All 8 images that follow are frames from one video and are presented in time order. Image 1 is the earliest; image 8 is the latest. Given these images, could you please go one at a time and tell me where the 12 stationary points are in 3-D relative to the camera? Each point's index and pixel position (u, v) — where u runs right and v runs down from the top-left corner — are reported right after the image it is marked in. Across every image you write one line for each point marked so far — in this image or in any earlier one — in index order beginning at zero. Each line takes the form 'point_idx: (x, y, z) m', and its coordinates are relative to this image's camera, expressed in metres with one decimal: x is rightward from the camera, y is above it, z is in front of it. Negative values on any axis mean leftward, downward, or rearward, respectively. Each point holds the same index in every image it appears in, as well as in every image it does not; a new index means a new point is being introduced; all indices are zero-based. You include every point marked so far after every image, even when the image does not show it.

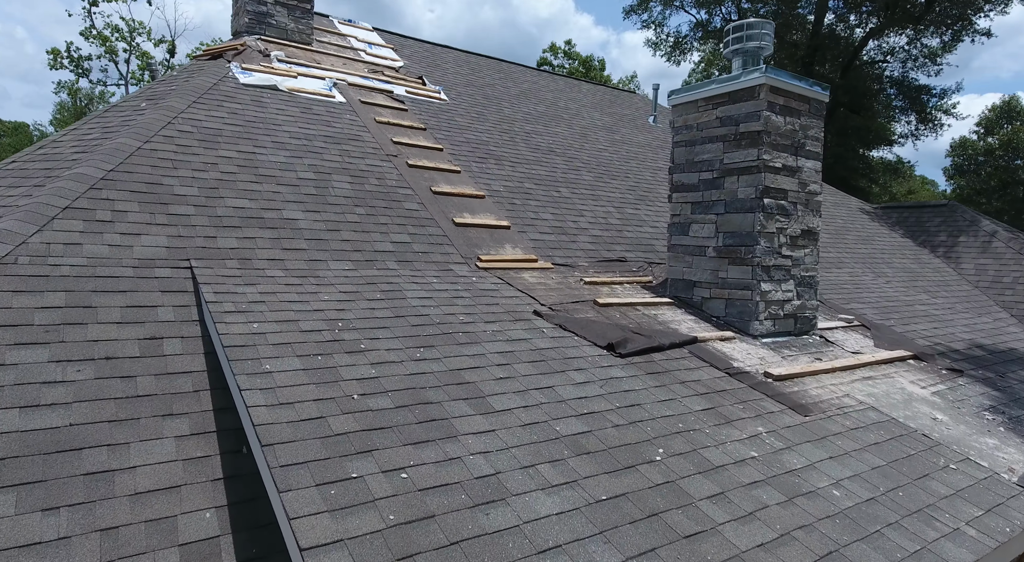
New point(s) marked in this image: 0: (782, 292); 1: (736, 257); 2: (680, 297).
0: (+2.6, -0.1, +6.2) m
1: (+2.1, +0.2, +6.1) m
2: (+1.8, -0.2, +6.6) m
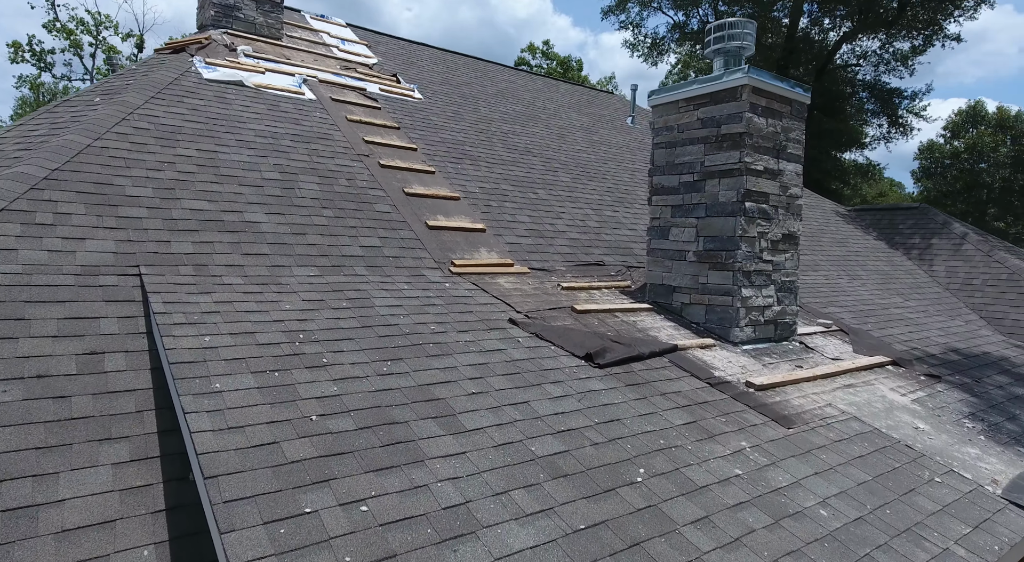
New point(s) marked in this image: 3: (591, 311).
0: (+2.4, -0.2, +6.0) m
1: (+1.9, +0.2, +5.9) m
2: (+1.5, -0.2, +6.4) m
3: (+0.7, -0.3, +5.7) m
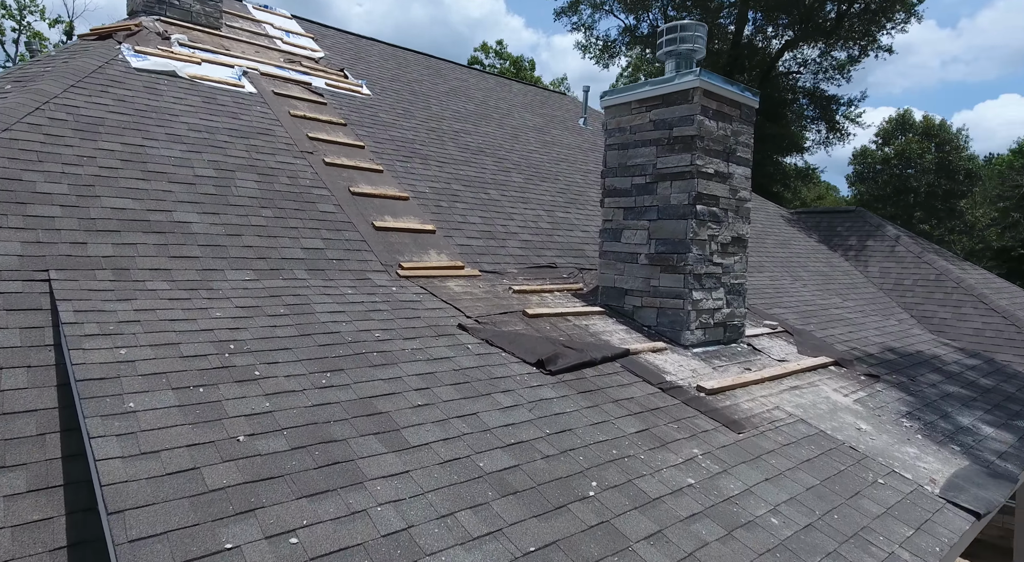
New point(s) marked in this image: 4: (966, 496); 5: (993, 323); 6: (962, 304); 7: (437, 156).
0: (+1.9, -0.2, +6.0) m
1: (+1.5, +0.1, +5.9) m
2: (+1.0, -0.3, +6.4) m
3: (+0.3, -0.3, +5.6) m
4: (+3.1, -1.4, +4.3) m
5: (+8.8, -0.7, +11.7) m
6: (+8.7, -0.4, +12.4) m
7: (-1.0, +1.7, +8.8) m
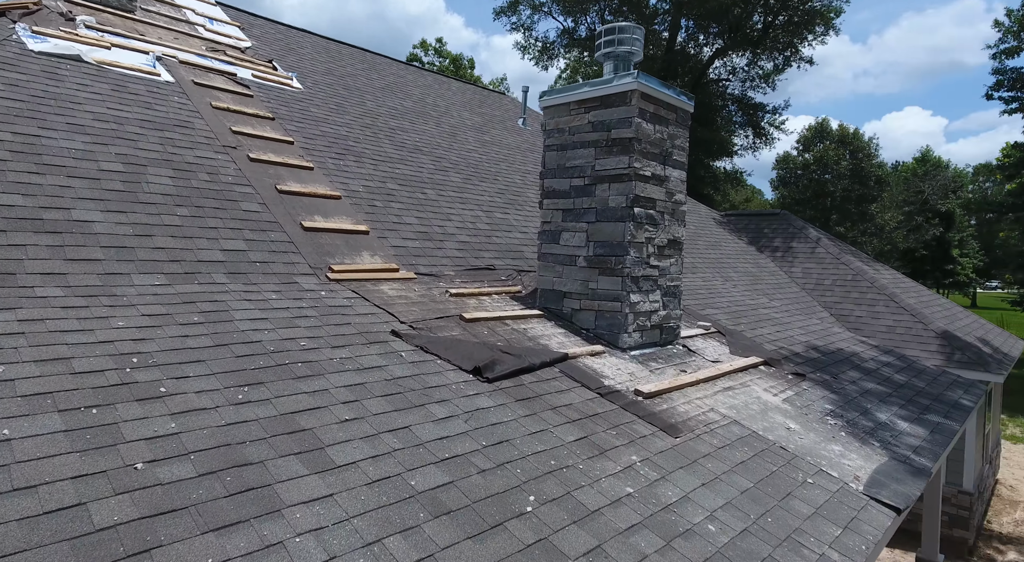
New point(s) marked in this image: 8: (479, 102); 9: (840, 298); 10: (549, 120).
0: (+1.3, -0.2, +6.1) m
1: (+0.9, +0.1, +5.9) m
2: (+0.4, -0.3, +6.3) m
3: (-0.3, -0.3, +5.4) m
4: (+2.6, -1.5, +4.4) m
5: (+7.6, -0.8, +12.4) m
6: (+7.5, -0.4, +13.0) m
7: (-1.9, +1.7, +8.5) m
8: (-0.7, +3.8, +13.6) m
9: (+7.0, -0.4, +13.5) m
10: (+0.4, +1.6, +6.4) m
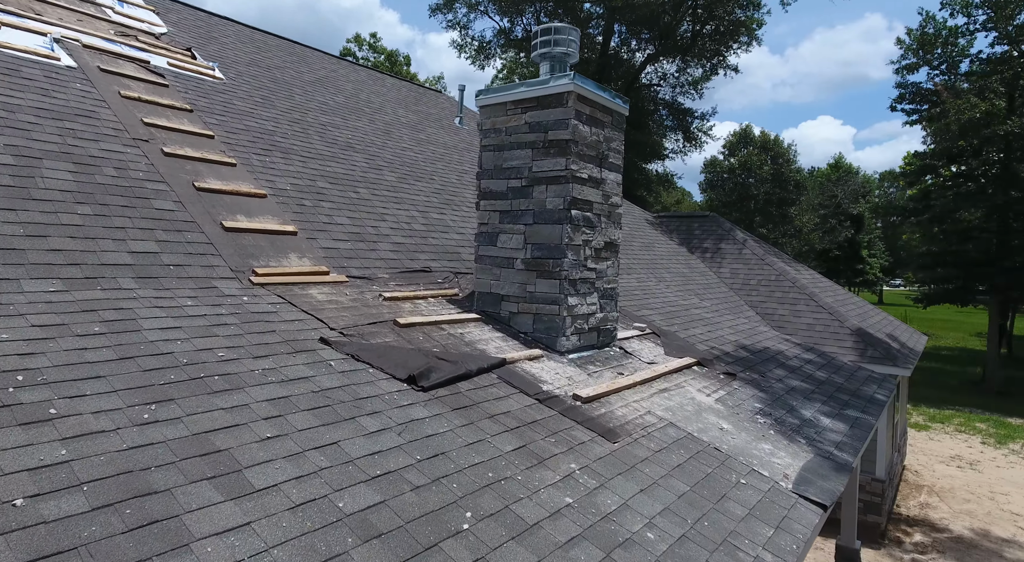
0: (+0.7, -0.2, +6.0) m
1: (+0.3, +0.1, +5.8) m
2: (-0.2, -0.3, +6.2) m
3: (-0.8, -0.4, +5.2) m
4: (+2.2, -1.5, +4.5) m
5: (+6.3, -0.8, +12.9) m
6: (+6.1, -0.5, +13.6) m
7: (-2.7, +1.7, +8.1) m
8: (-2.0, +3.8, +13.3) m
9: (+5.6, -0.4, +14.0) m
10: (-0.3, +1.6, +6.3) m
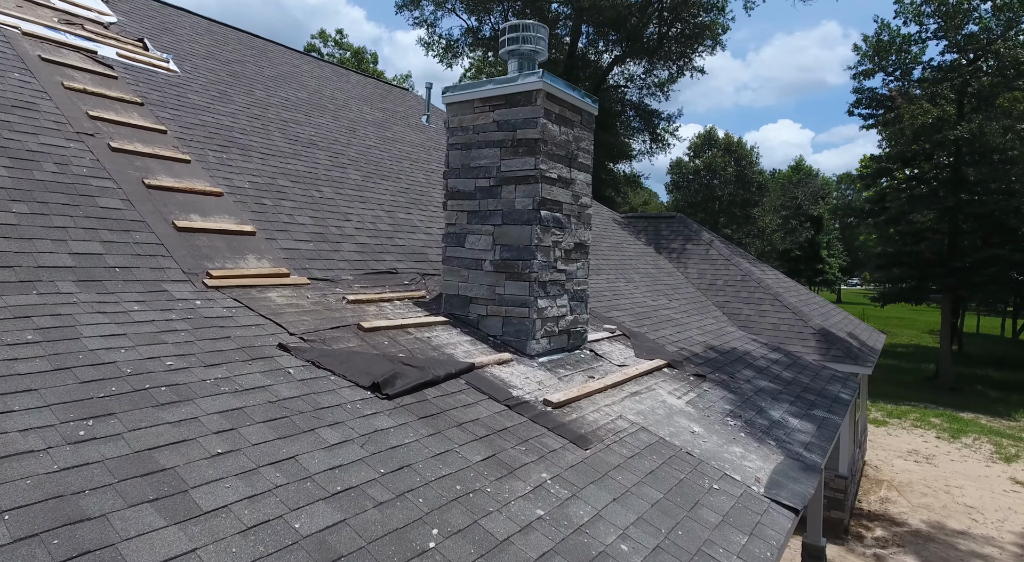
0: (+0.4, -0.3, +5.9) m
1: (0.0, +0.1, +5.7) m
2: (-0.5, -0.3, +6.0) m
3: (-1.1, -0.4, +5.1) m
4: (+2.0, -1.5, +4.5) m
5: (+5.7, -0.8, +13.1) m
6: (+5.5, -0.5, +13.8) m
7: (-3.1, +1.7, +7.8) m
8: (-2.7, +3.8, +13.0) m
9: (+4.9, -0.4, +14.1) m
10: (-0.6, +1.6, +6.2) m
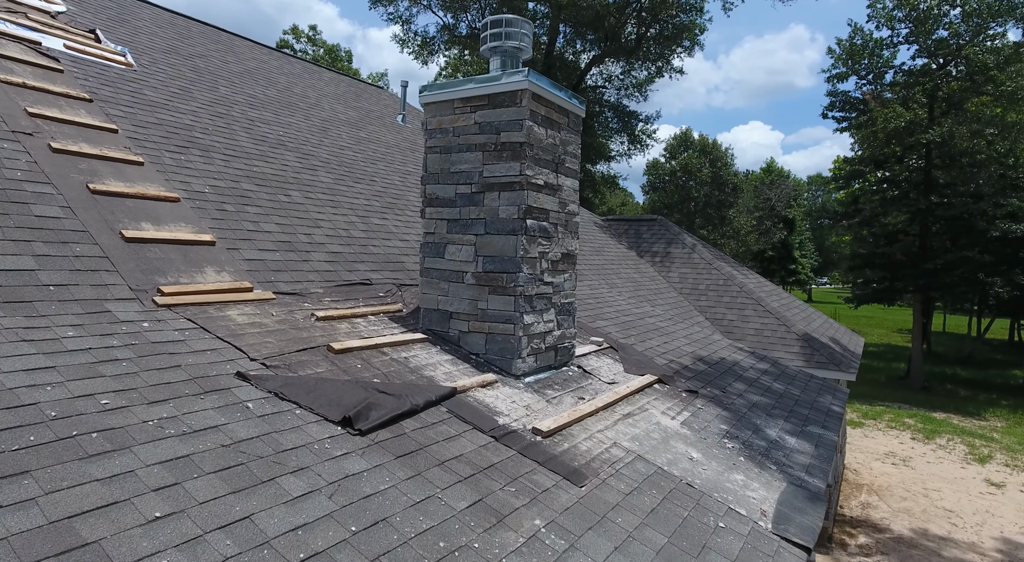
0: (+0.3, -0.4, +5.5) m
1: (-0.1, 0.0, +5.3) m
2: (-0.7, -0.4, +5.6) m
3: (-1.2, -0.5, +4.6) m
4: (+1.9, -1.6, +4.2) m
5: (+5.3, -0.9, +12.9) m
6: (+5.0, -0.6, +13.6) m
7: (-3.3, +1.5, +7.3) m
8: (-3.1, +3.7, +12.5) m
9: (+4.4, -0.5, +13.9) m
10: (-0.7, +1.5, +5.7) m
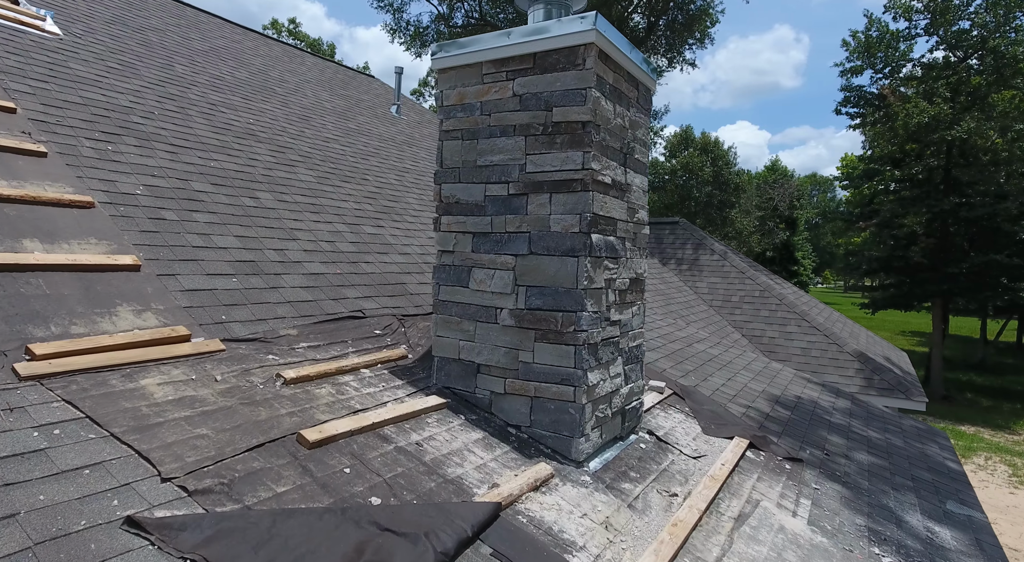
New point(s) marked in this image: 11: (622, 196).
0: (+0.6, -0.6, +3.9) m
1: (+0.2, -0.3, +3.6) m
2: (-0.4, -0.7, +3.9) m
3: (-0.8, -0.7, +2.9) m
4: (+2.2, -1.9, +2.6) m
5: (+5.5, -1.1, +11.3) m
6: (+5.2, -0.8, +12.0) m
7: (-3.0, +1.3, +5.6) m
8: (-2.9, +3.4, +10.8) m
9: (+4.6, -0.7, +12.3) m
10: (-0.4, +1.2, +4.1) m
11: (+0.7, +0.5, +4.0) m
